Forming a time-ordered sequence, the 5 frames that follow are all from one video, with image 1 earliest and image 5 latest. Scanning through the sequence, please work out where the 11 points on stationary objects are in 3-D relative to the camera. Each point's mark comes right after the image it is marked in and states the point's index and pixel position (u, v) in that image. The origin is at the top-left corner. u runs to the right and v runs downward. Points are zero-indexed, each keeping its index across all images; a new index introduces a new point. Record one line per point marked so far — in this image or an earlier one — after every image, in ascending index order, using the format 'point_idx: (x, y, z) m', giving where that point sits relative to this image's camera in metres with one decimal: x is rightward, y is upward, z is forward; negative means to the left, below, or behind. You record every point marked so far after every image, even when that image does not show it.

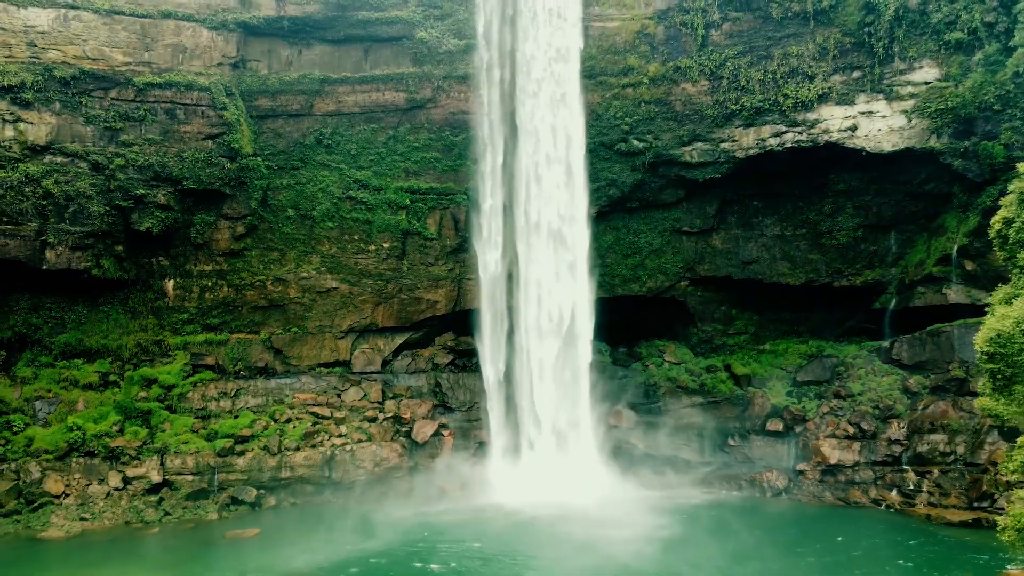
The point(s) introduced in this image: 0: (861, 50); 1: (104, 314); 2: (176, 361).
0: (+10.3, +7.1, +19.8) m
1: (-12.0, -0.8, +19.5) m
2: (-9.9, -2.1, +19.5) m
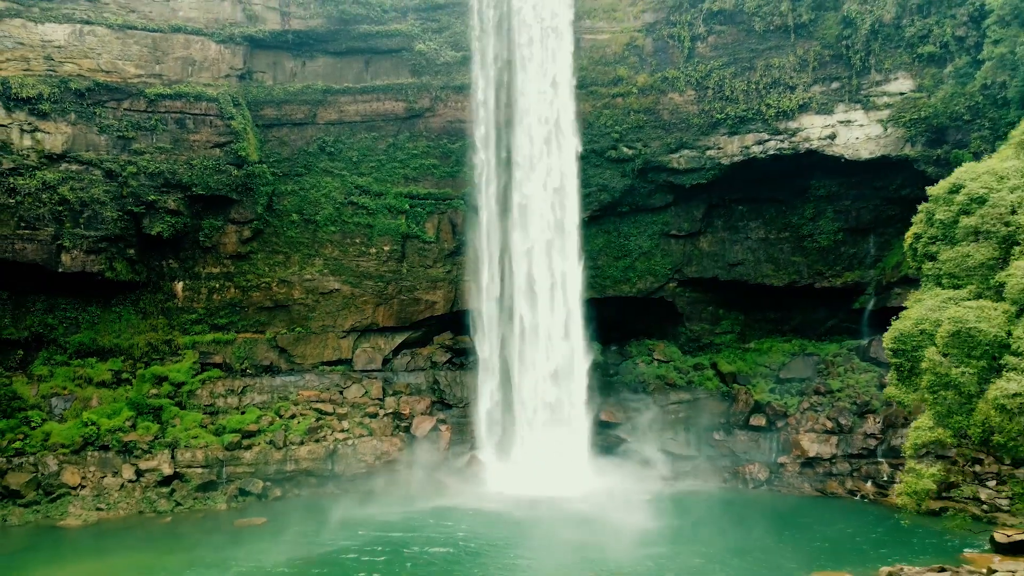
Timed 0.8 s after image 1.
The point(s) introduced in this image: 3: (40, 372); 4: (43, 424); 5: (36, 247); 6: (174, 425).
0: (+10.2, +7.0, +20.7) m
1: (-12.1, -0.8, +20.5) m
2: (-10.0, -2.2, +20.5) m
3: (-13.5, -2.4, +19.1) m
4: (-12.7, -3.7, +18.1) m
5: (-13.4, +1.1, +18.7) m
6: (-9.5, -3.9, +18.8) m
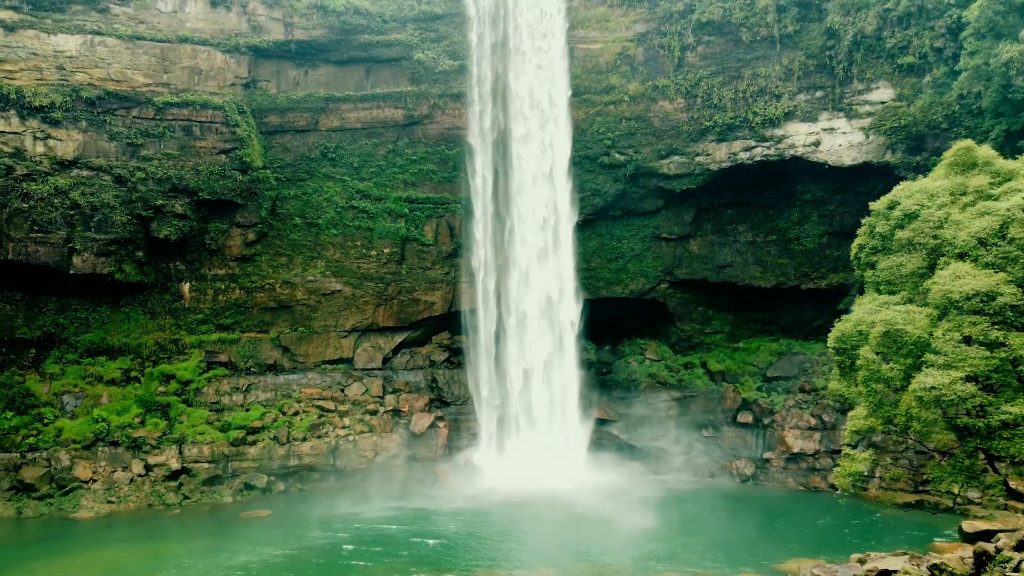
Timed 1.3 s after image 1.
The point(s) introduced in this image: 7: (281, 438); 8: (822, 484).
0: (+10.0, +7.0, +21.5) m
1: (-12.3, -0.9, +21.2) m
2: (-10.2, -2.2, +21.2) m
3: (-13.7, -2.5, +19.8) m
4: (-12.8, -3.7, +18.8) m
5: (-13.5, +1.1, +19.4) m
6: (-9.6, -3.9, +19.5) m
7: (-6.7, -4.4, +19.4) m
8: (+8.6, -5.4, +18.5) m
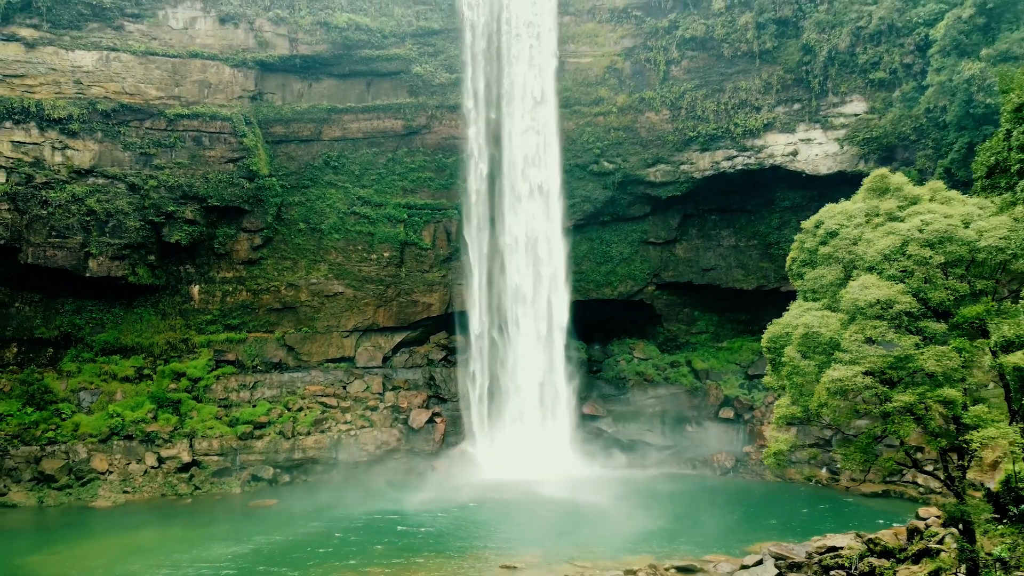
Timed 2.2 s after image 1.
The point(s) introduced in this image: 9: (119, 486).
0: (+9.8, +6.9, +22.6) m
1: (-12.5, -0.9, +22.4) m
2: (-10.4, -2.3, +22.4) m
3: (-13.9, -2.5, +21.0) m
4: (-13.1, -3.8, +20.0) m
5: (-13.7, +1.0, +20.6) m
6: (-9.9, -4.0, +20.7) m
7: (-6.9, -4.4, +20.5) m
8: (+8.4, -5.5, +19.7) m
9: (-11.0, -5.5, +18.7) m
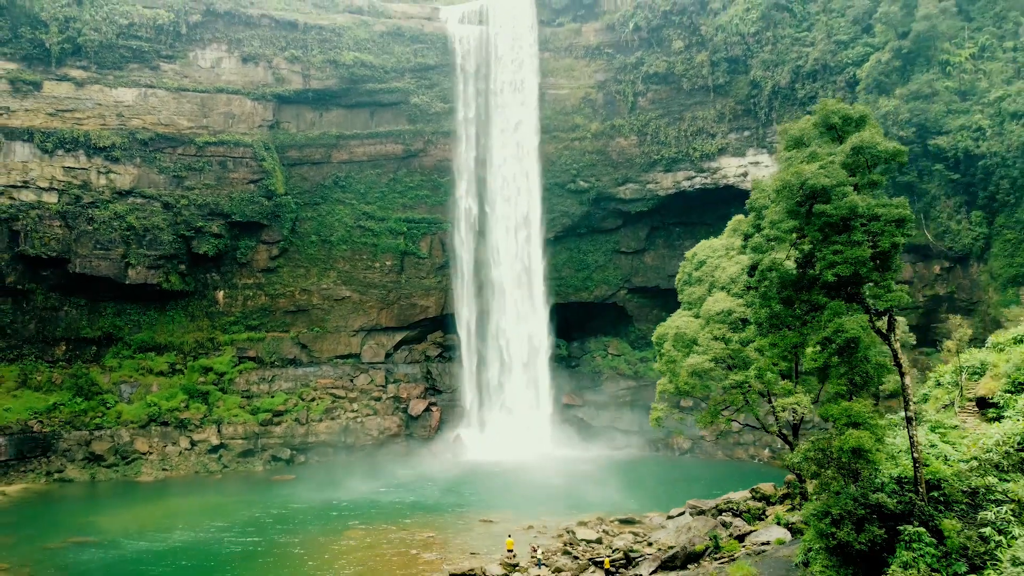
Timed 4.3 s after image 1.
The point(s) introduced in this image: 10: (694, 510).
0: (+9.2, +6.7, +25.8) m
1: (-13.0, -1.1, +25.7) m
2: (-10.9, -2.5, +25.7) m
3: (-14.4, -2.8, +24.3) m
4: (-13.6, -4.0, +23.3) m
5: (-14.3, +0.8, +23.9) m
6: (-10.4, -4.2, +24.0) m
7: (-7.5, -4.6, +23.8) m
8: (+7.8, -5.7, +22.8) m
9: (-11.5, -5.7, +22.0) m
10: (+4.0, -4.9, +14.8) m
